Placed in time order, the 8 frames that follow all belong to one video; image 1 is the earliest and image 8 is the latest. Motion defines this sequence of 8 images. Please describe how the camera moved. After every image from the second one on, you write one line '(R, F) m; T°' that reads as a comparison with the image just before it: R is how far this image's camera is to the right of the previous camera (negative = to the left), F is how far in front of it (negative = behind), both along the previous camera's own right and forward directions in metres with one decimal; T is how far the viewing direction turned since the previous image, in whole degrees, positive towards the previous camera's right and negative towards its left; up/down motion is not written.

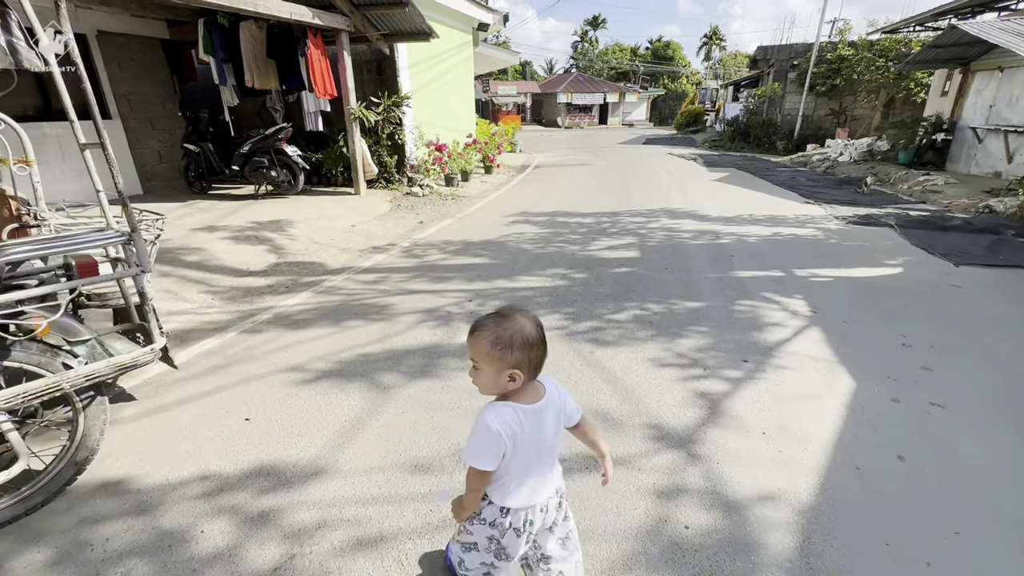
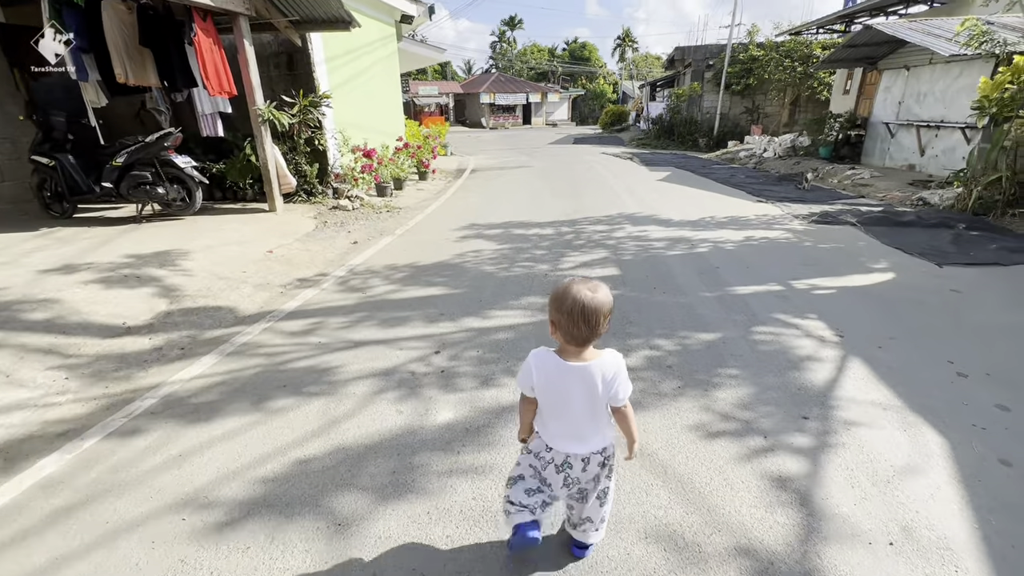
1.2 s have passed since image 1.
(-0.3, +0.9) m; +8°
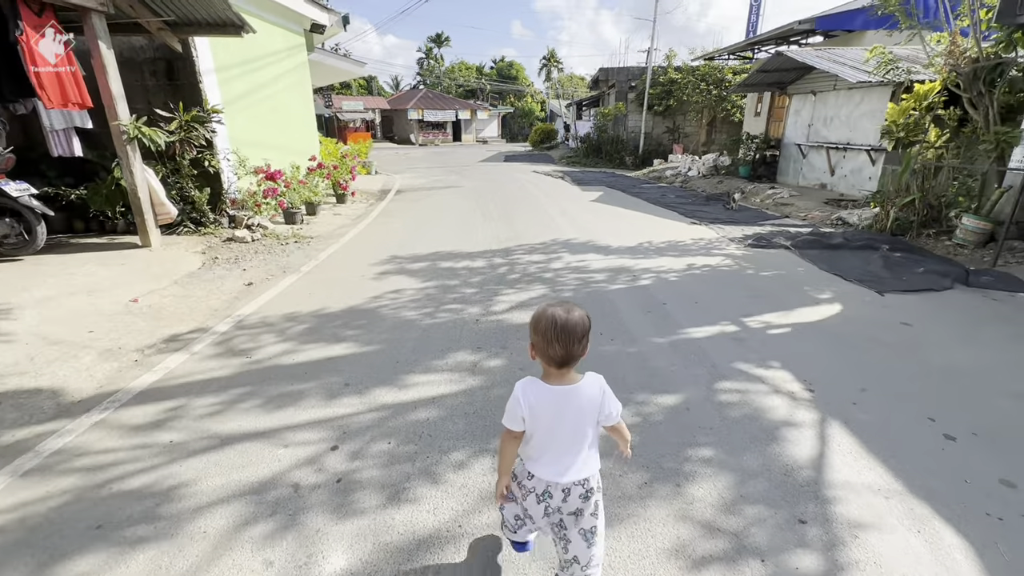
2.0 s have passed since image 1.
(+0.1, +0.6) m; +8°
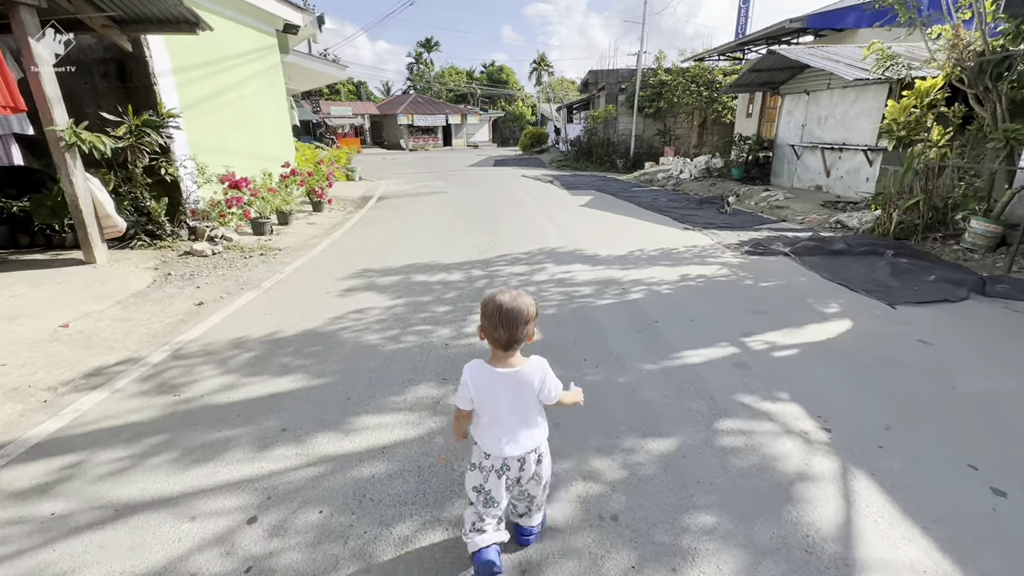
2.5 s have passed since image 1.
(+0.2, +0.4) m; +1°
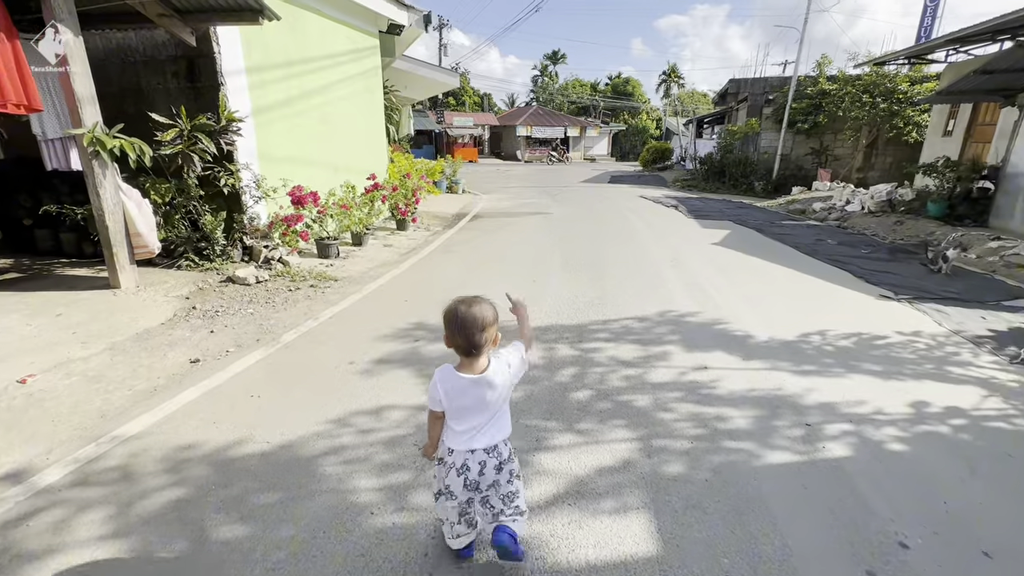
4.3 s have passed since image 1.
(0.0, +1.7) m; -13°
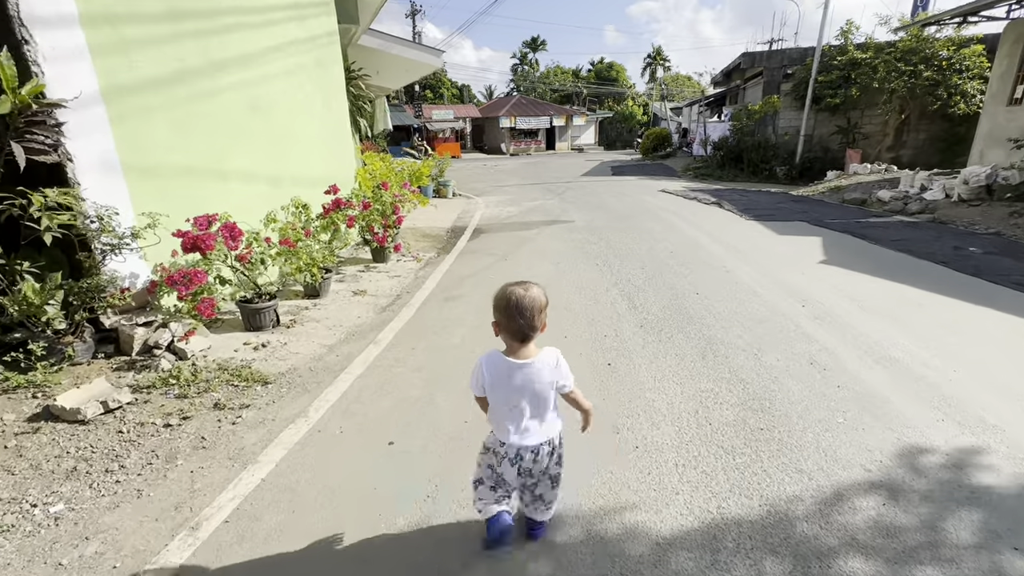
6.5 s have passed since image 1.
(-0.5, +2.3) m; +2°
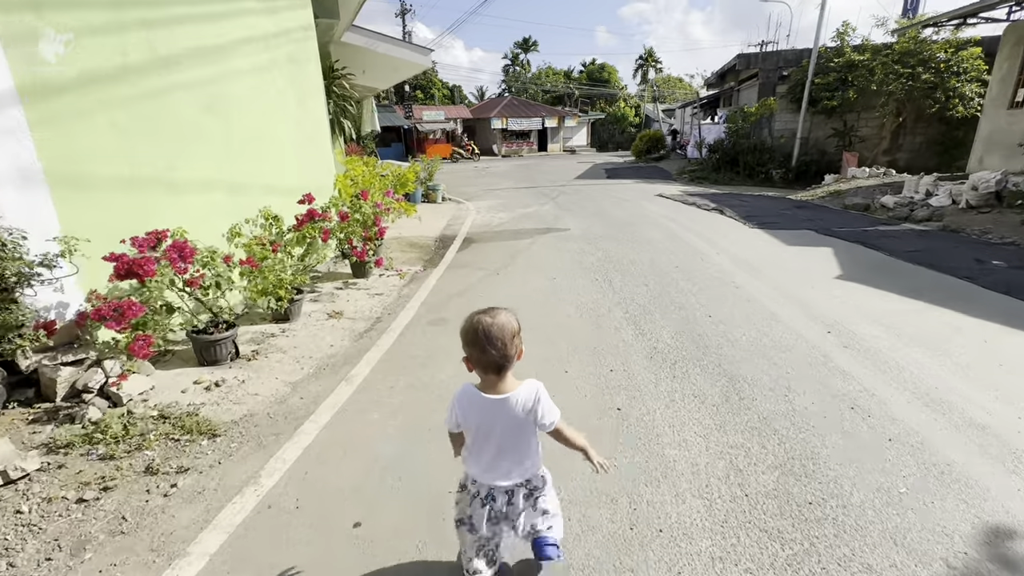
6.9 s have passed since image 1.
(0.0, +0.5) m; +1°
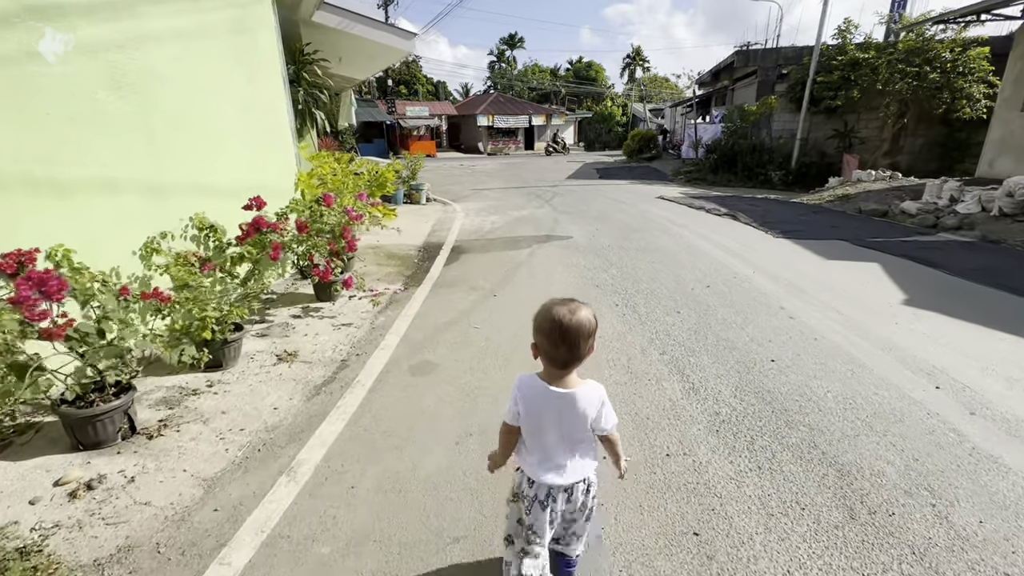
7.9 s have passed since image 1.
(-0.2, +1.0) m; +2°
